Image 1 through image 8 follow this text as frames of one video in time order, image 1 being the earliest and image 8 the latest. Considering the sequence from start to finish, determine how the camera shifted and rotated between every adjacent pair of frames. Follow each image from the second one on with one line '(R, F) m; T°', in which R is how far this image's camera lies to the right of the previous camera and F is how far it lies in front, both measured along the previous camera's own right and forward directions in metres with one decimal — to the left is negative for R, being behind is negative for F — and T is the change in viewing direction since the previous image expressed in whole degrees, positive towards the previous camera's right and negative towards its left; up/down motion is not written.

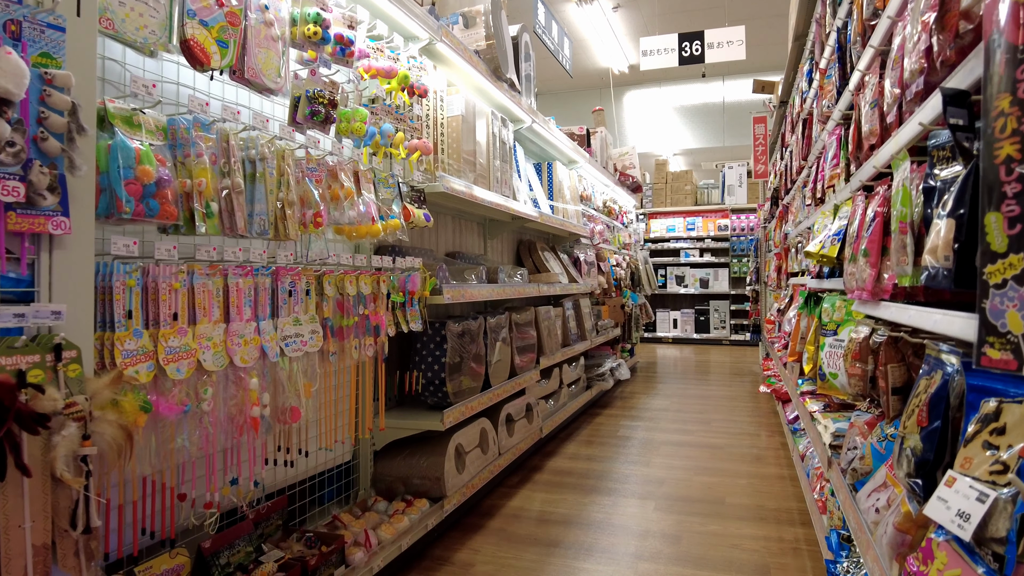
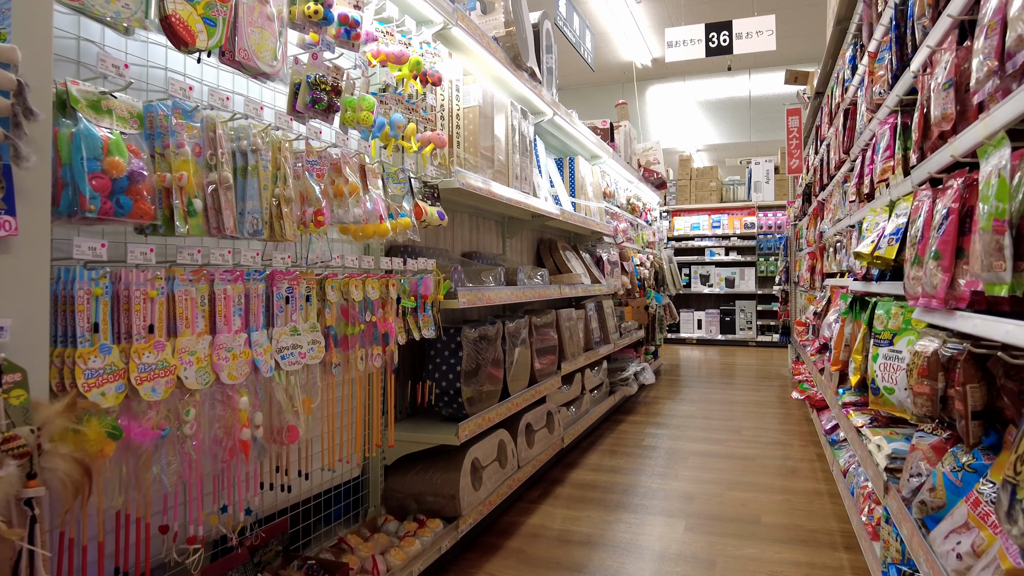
(0.0, +0.1) m; -2°
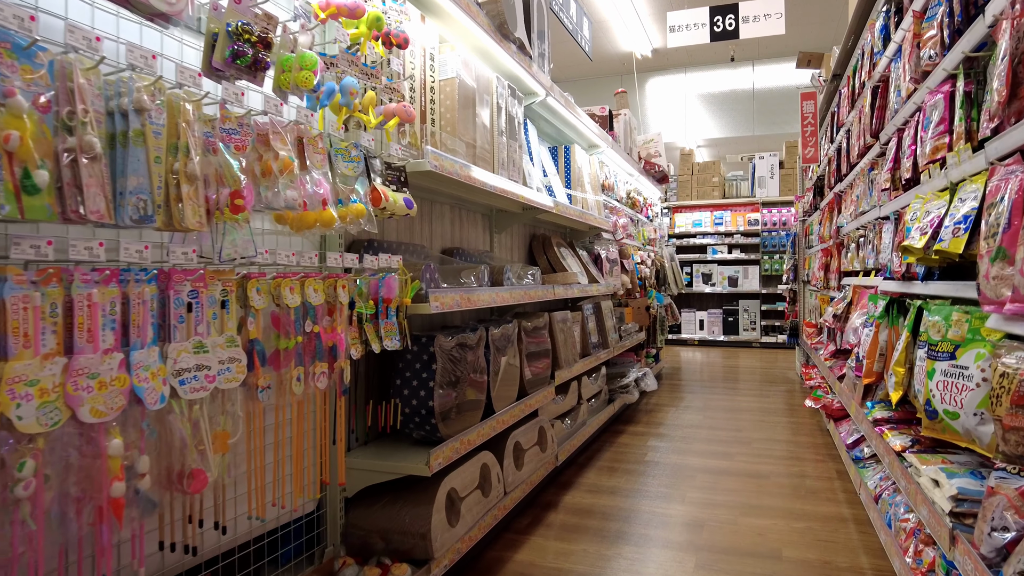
(0.0, +0.3) m; 0°
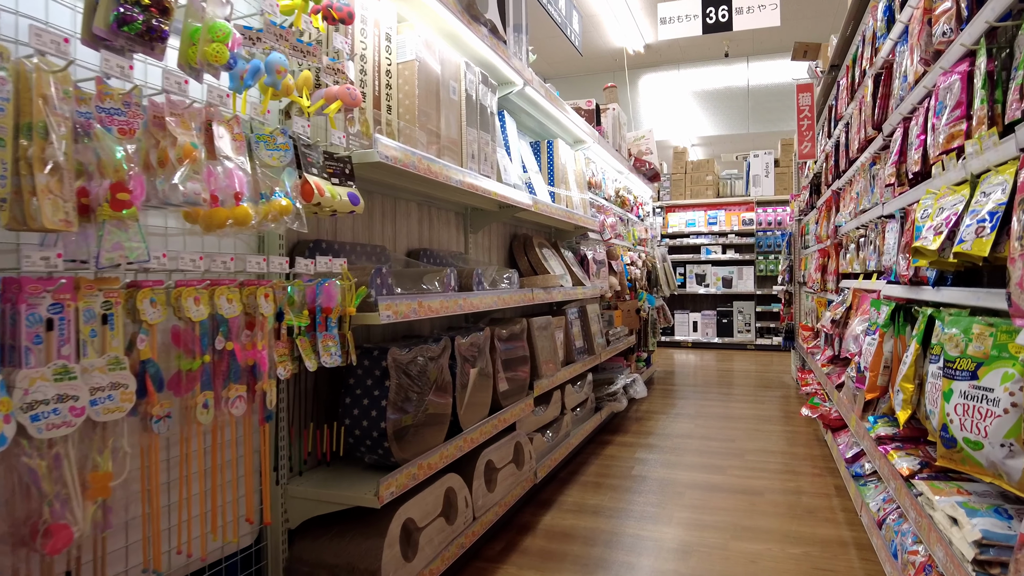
(+0.1, +0.2) m; 0°
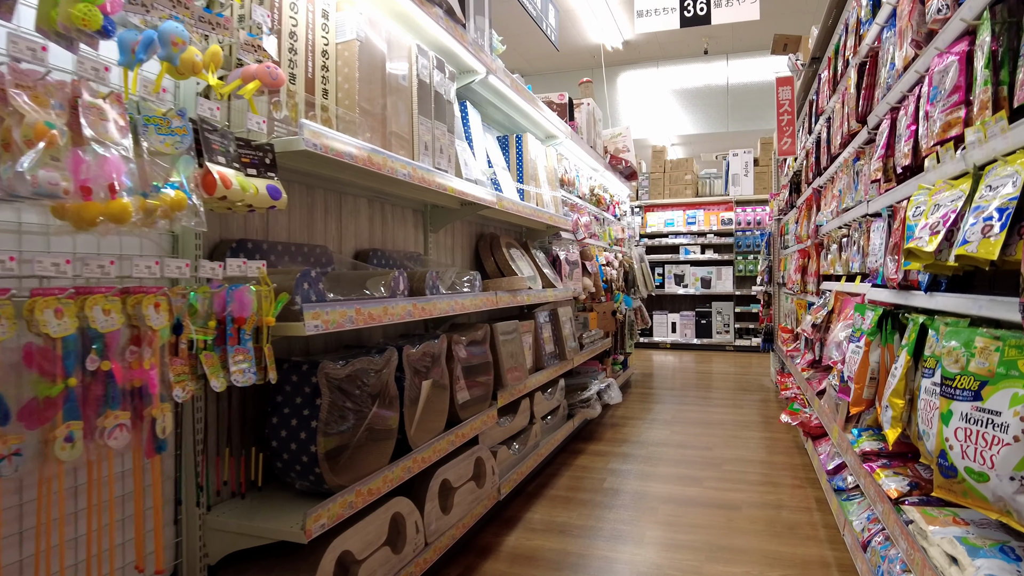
(+0.1, +0.2) m; +2°
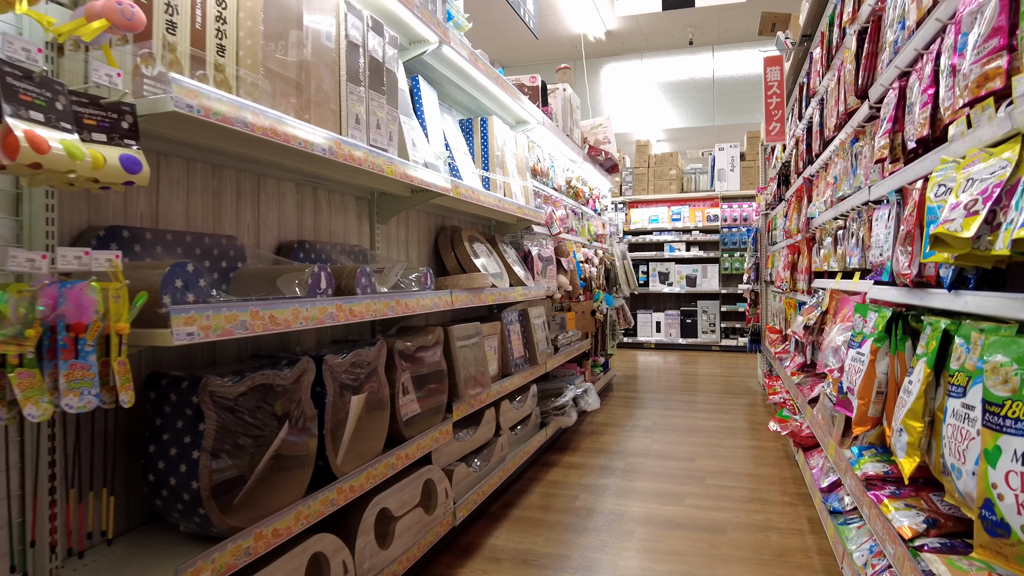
(+0.1, +0.2) m; +1°
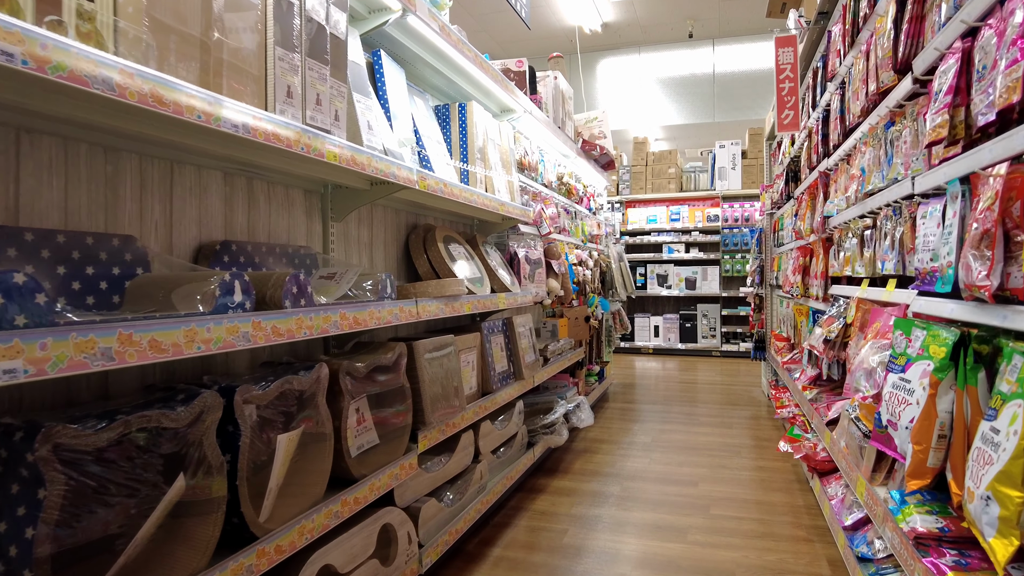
(+0.1, +0.3) m; 0°
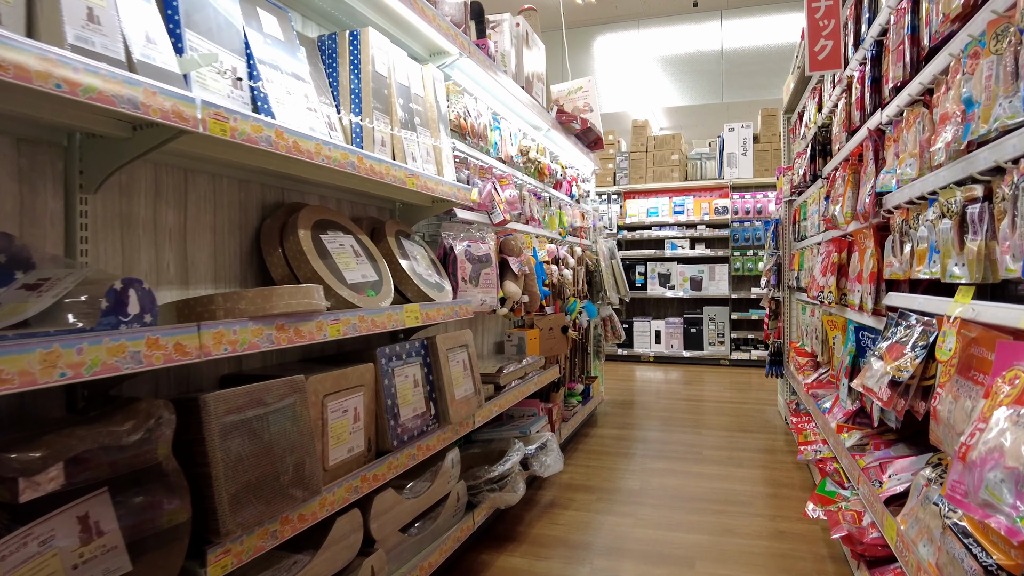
(+0.2, +0.7) m; -1°
